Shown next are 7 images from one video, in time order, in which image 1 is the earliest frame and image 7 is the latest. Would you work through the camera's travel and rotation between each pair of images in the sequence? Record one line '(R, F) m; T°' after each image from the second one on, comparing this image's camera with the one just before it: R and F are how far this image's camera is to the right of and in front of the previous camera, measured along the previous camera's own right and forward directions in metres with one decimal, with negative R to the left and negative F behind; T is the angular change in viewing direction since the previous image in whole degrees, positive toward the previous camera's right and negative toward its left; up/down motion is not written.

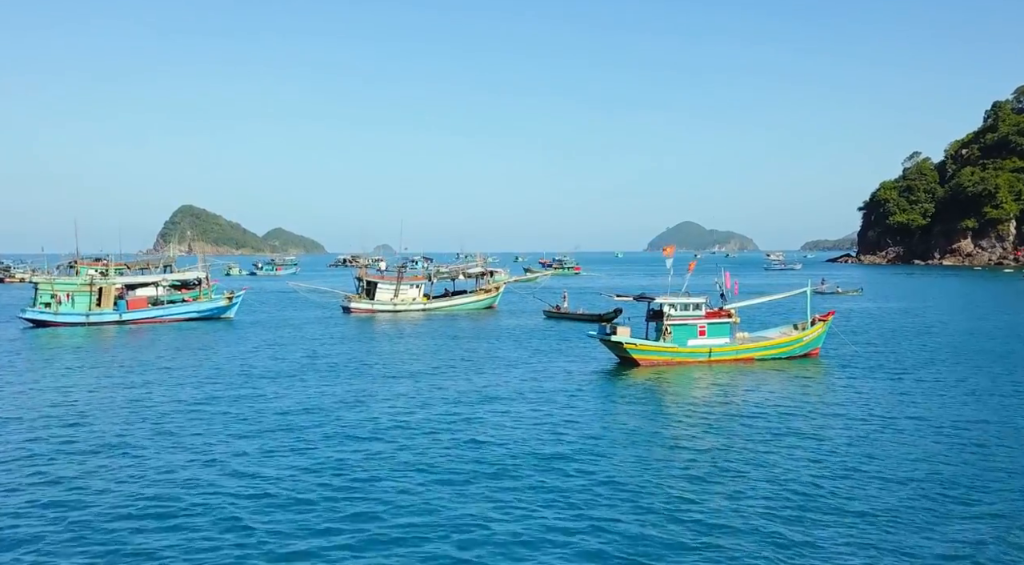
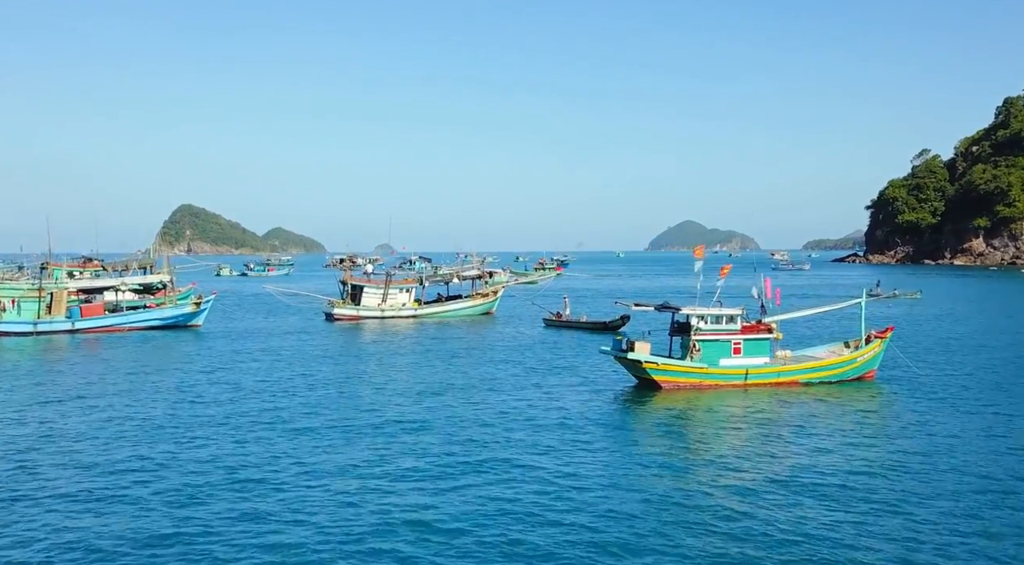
(+0.1, +6.6) m; 0°
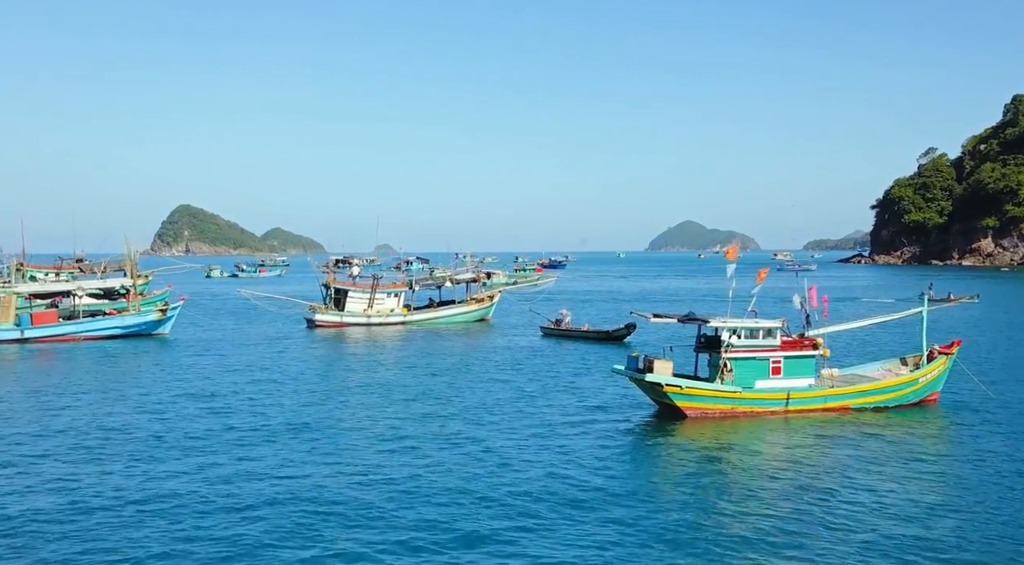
(+0.1, +5.5) m; 0°
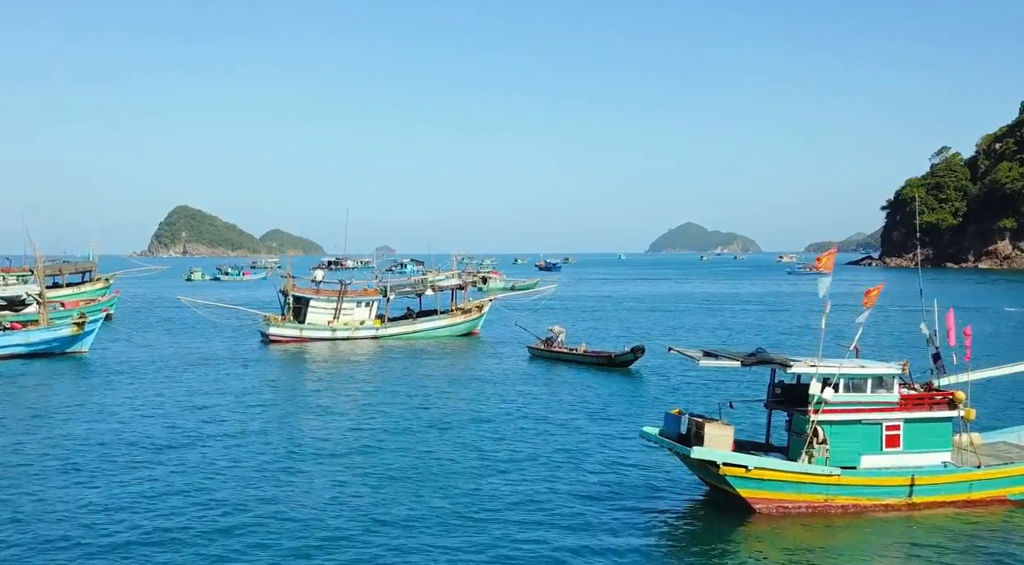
(+0.5, +9.7) m; 0°
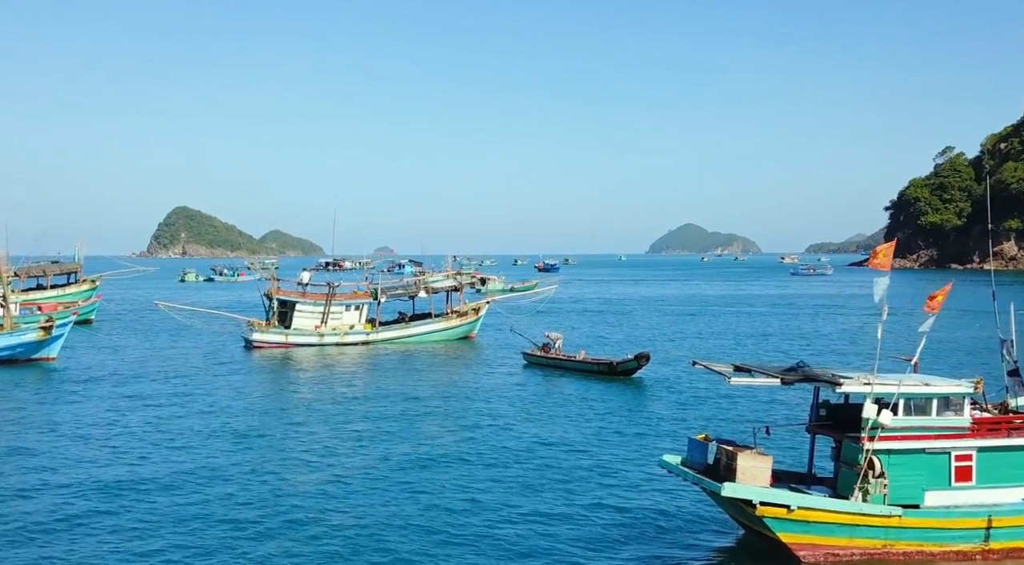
(+0.1, +3.0) m; 0°
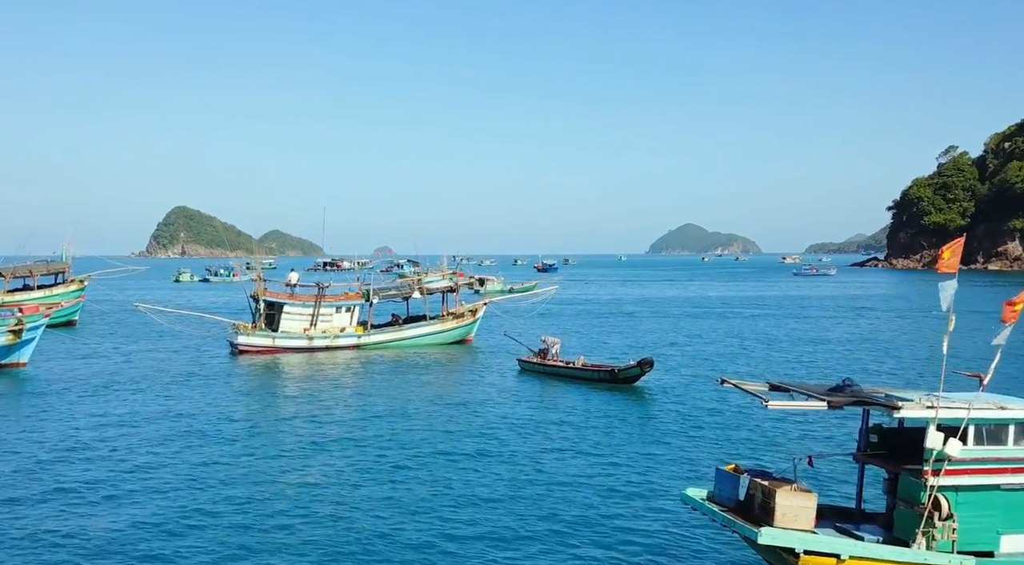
(+0.1, +2.4) m; 0°
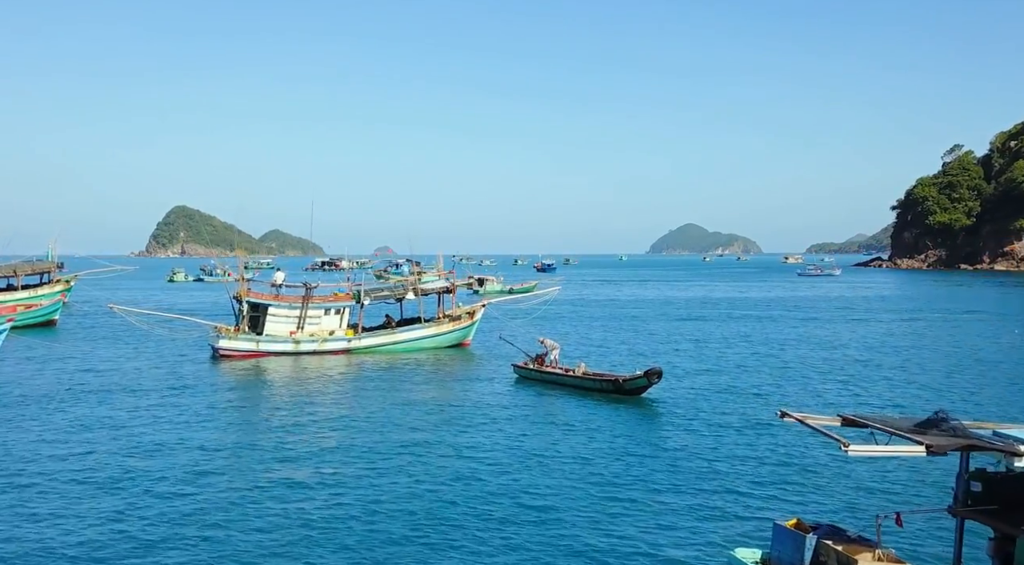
(0.0, +3.0) m; 0°
